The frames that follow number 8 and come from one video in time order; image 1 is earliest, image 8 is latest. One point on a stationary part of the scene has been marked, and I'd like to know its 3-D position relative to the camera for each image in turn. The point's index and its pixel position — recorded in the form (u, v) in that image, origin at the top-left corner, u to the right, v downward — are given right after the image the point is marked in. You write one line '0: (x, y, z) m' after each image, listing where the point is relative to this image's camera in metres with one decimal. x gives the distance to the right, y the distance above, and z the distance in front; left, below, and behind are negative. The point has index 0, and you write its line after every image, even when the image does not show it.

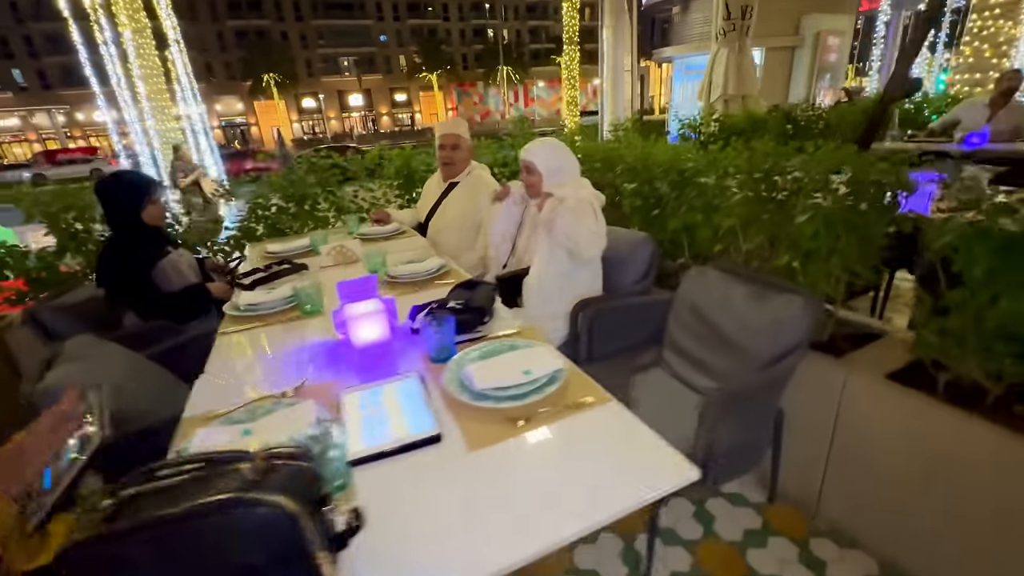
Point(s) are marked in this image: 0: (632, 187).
0: (+0.6, +0.5, +2.7) m
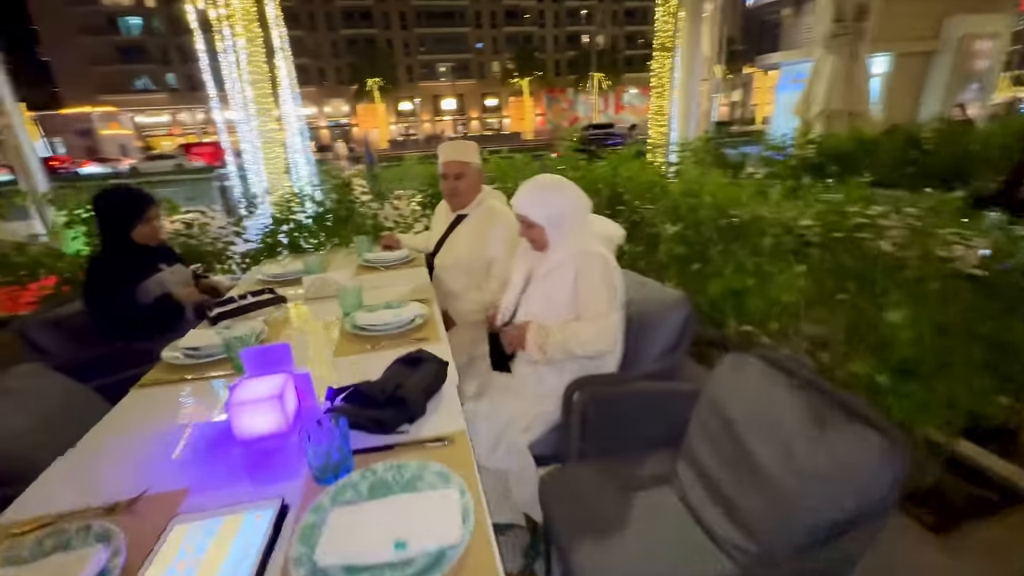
0: (+0.7, +0.2, +2.1) m
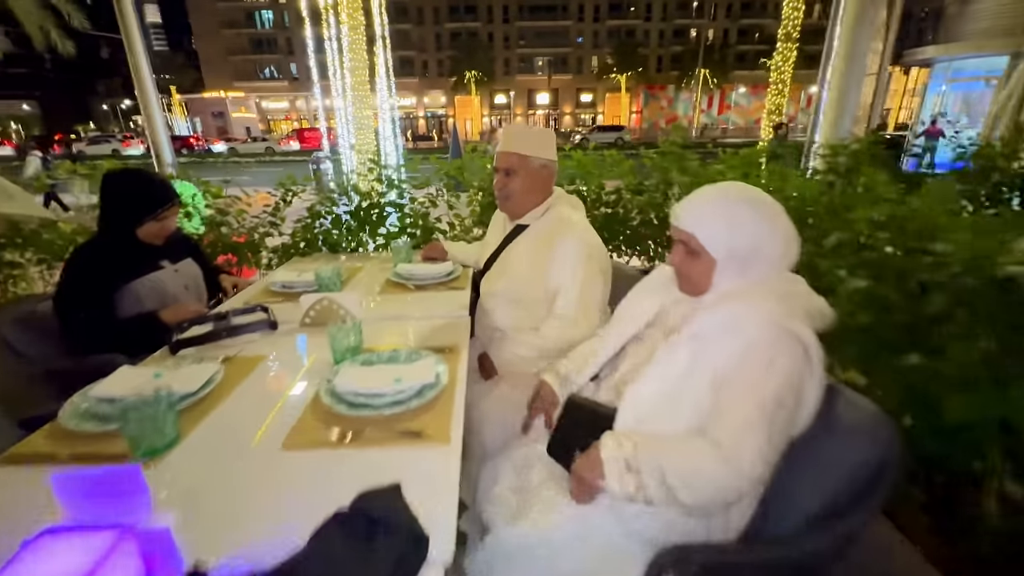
0: (+0.9, 0.0, +1.3) m
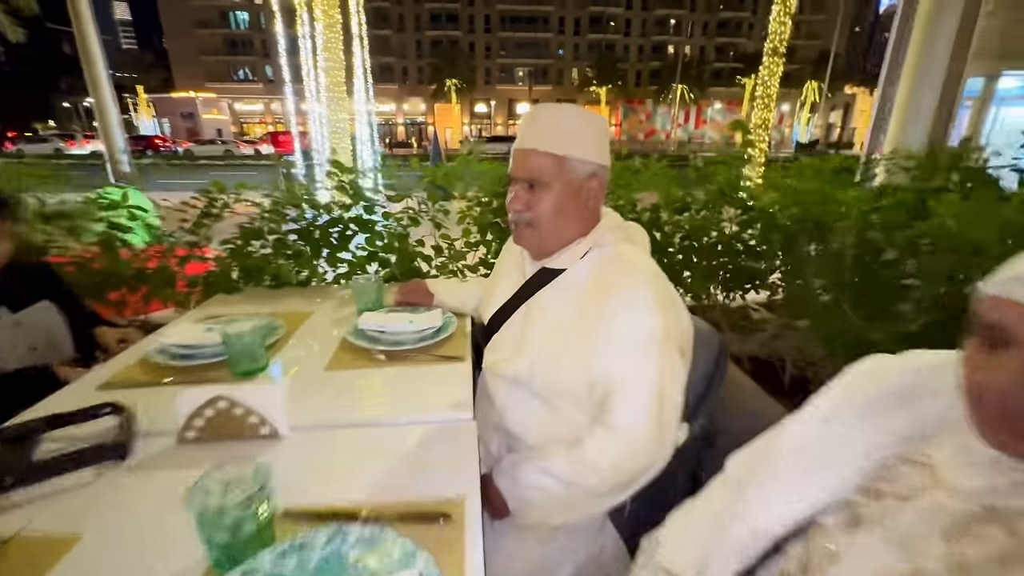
0: (+1.0, -0.2, +0.6) m
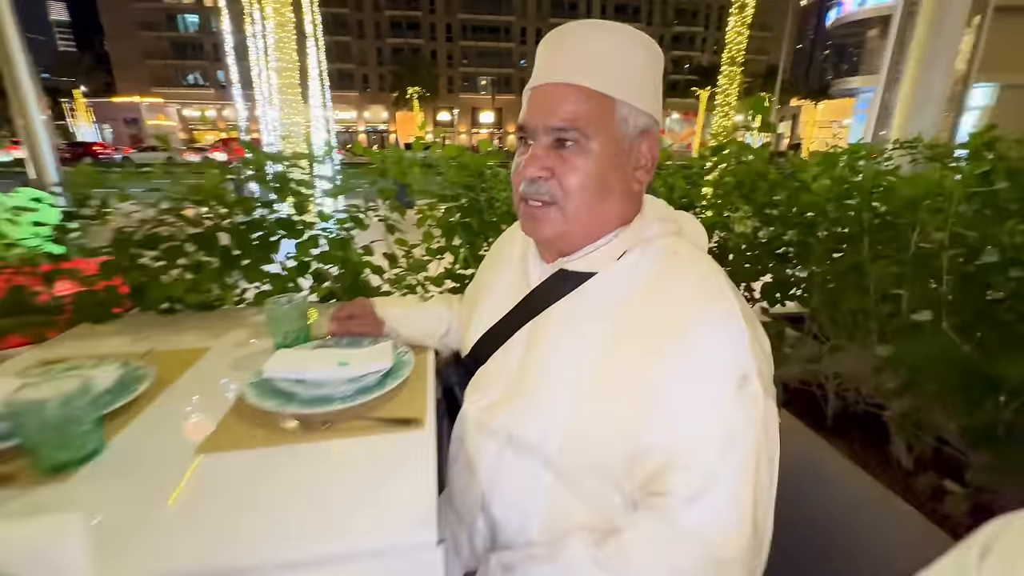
0: (+1.0, -0.2, +0.3) m
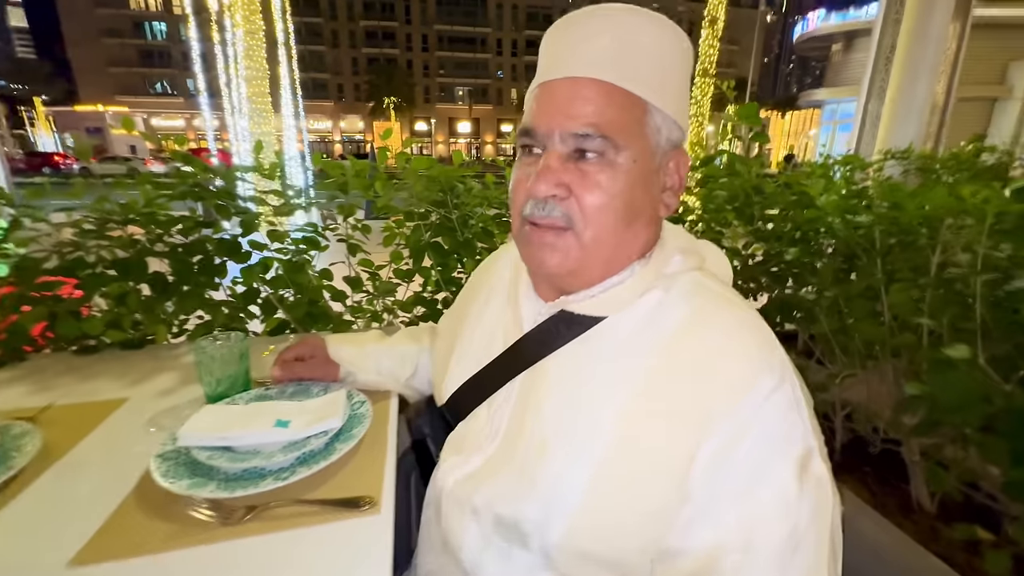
0: (+1.0, -0.2, +0.1) m
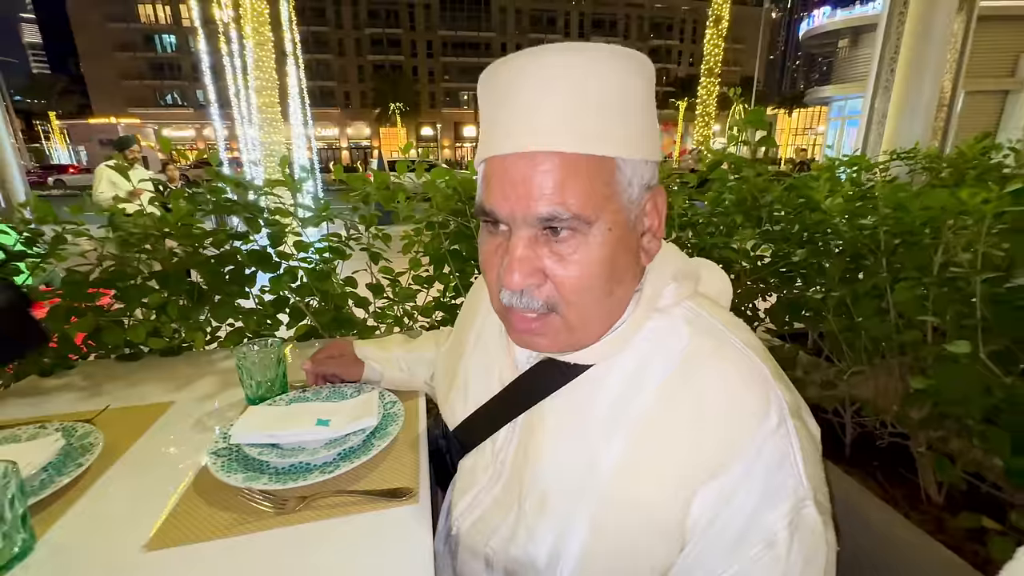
0: (+1.0, -0.2, +0.2) m
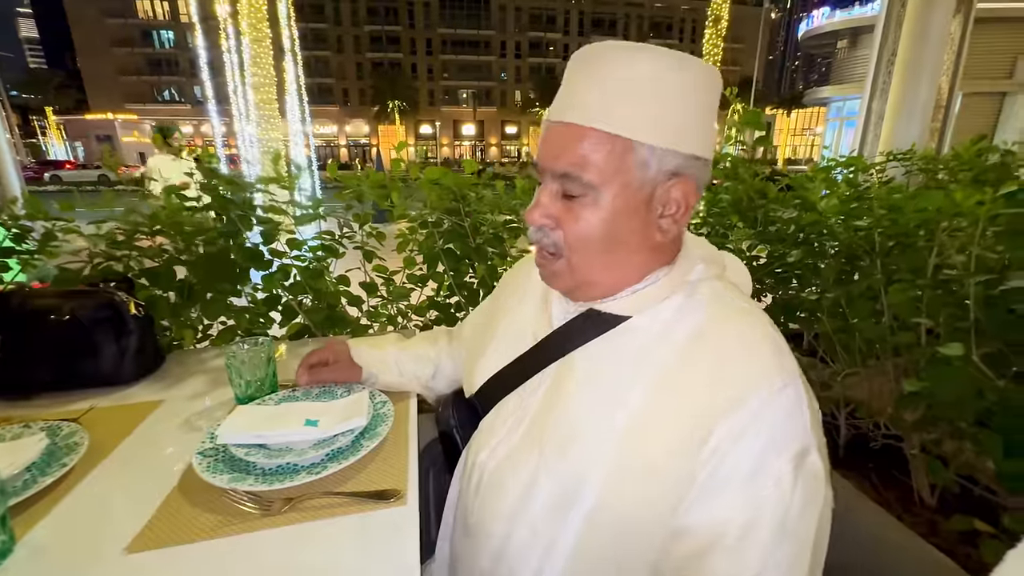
0: (+1.0, -0.2, +0.2) m
